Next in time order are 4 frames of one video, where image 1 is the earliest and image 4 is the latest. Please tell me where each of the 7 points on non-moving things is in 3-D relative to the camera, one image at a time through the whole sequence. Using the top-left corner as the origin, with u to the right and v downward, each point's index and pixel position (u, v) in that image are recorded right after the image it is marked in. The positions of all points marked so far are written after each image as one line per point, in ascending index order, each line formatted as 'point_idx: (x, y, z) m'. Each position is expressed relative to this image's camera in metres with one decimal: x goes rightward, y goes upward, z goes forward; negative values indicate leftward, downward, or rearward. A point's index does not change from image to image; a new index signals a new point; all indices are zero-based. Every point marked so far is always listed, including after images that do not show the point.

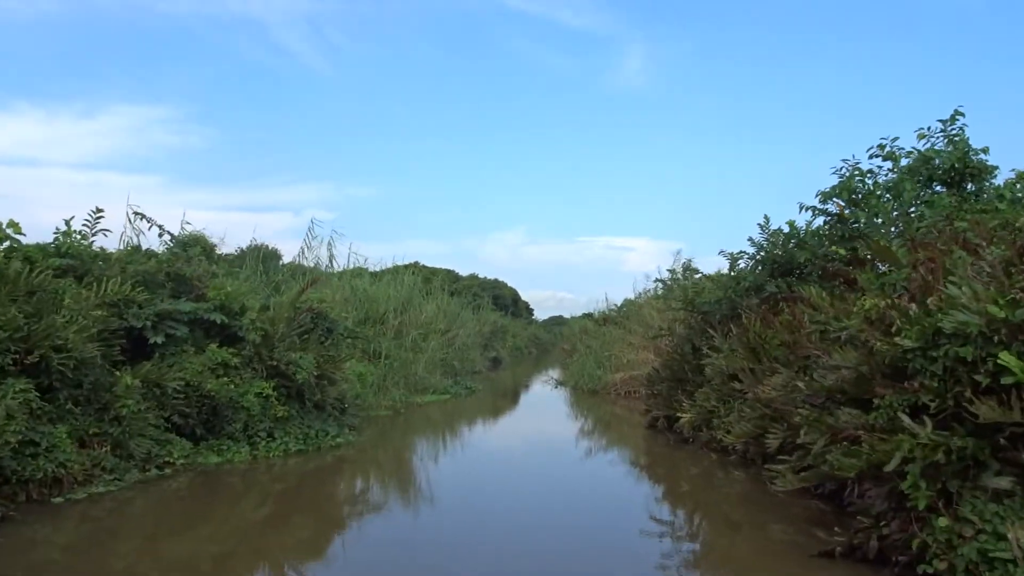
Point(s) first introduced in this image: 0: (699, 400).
0: (+1.8, -1.1, +7.8) m
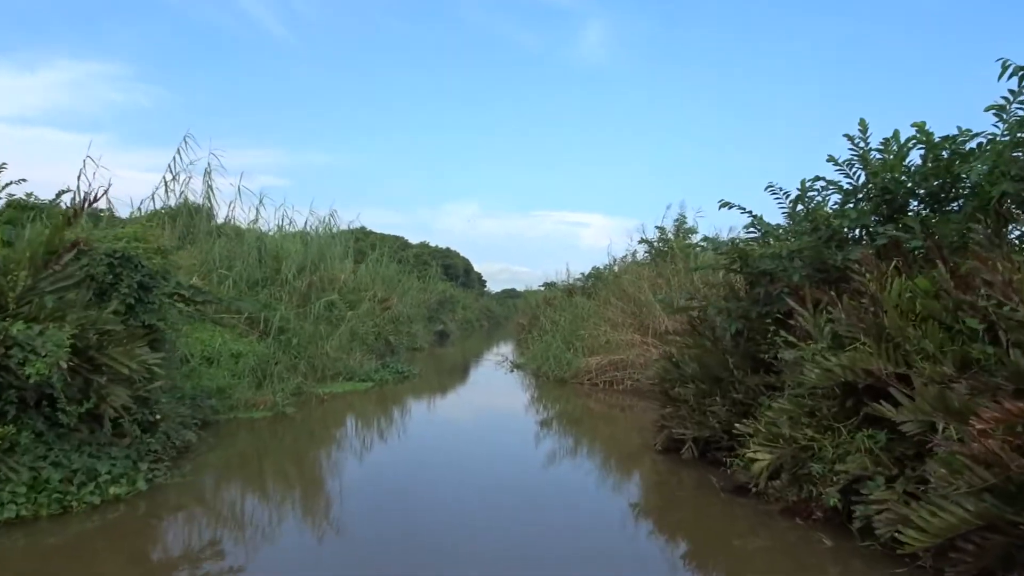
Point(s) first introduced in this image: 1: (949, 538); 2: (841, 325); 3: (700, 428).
0: (+1.4, -0.7, +4.4) m
1: (+1.5, -0.9, +2.9) m
2: (+1.7, -0.2, +4.3) m
3: (+1.3, -0.9, +5.7) m
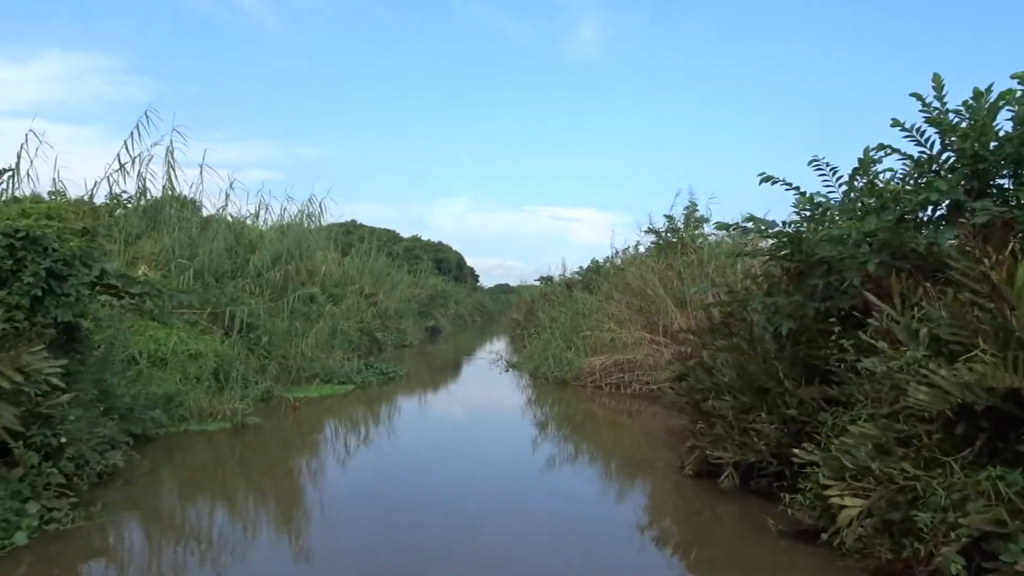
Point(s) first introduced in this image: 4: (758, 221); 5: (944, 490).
0: (+1.4, -0.7, +3.4) m
1: (+1.5, -0.9, +1.9) m
2: (+1.7, -0.2, +3.3) m
3: (+1.3, -0.9, +4.7) m
4: (+1.6, +0.4, +5.1) m
5: (+1.6, -0.7, +3.0) m
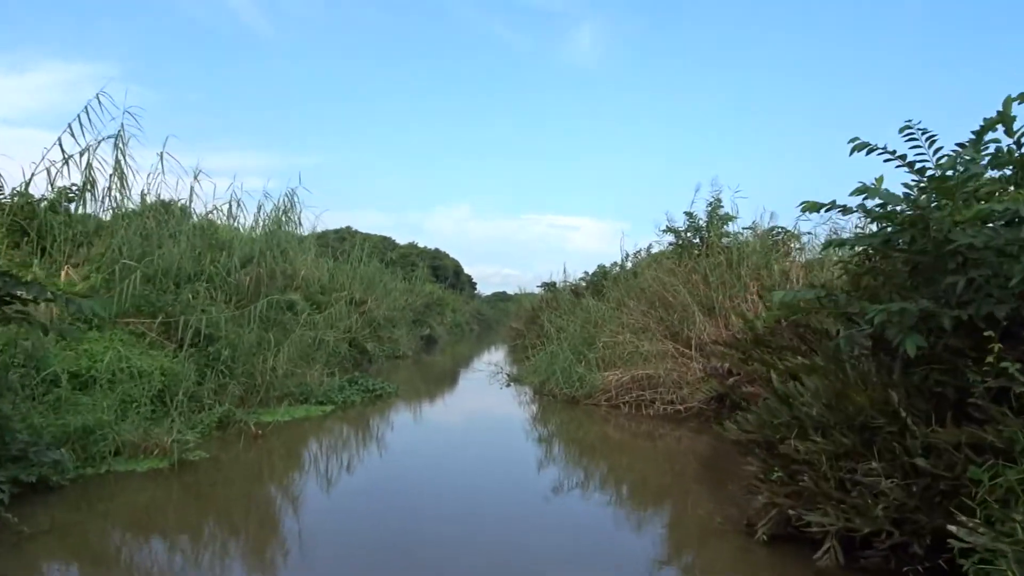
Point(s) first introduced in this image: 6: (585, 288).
0: (+1.5, -0.7, +2.2) m
1: (+1.6, -0.8, +0.7) m
2: (+1.8, -0.1, +2.0) m
3: (+1.3, -0.9, +3.4) m
4: (+1.6, +0.4, +3.8) m
5: (+1.6, -0.7, +1.7) m
6: (+1.3, 0.0, +14.5) m
